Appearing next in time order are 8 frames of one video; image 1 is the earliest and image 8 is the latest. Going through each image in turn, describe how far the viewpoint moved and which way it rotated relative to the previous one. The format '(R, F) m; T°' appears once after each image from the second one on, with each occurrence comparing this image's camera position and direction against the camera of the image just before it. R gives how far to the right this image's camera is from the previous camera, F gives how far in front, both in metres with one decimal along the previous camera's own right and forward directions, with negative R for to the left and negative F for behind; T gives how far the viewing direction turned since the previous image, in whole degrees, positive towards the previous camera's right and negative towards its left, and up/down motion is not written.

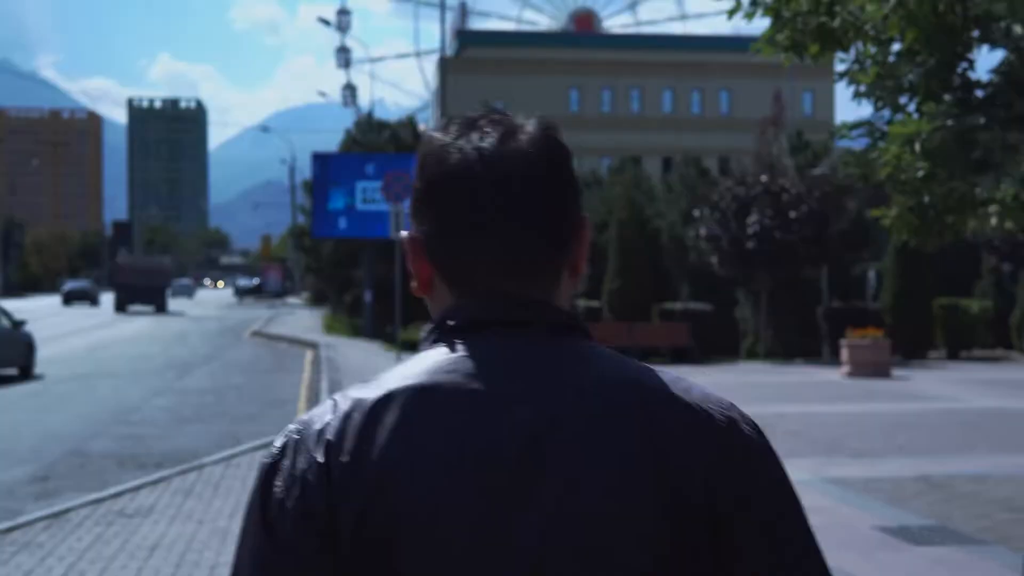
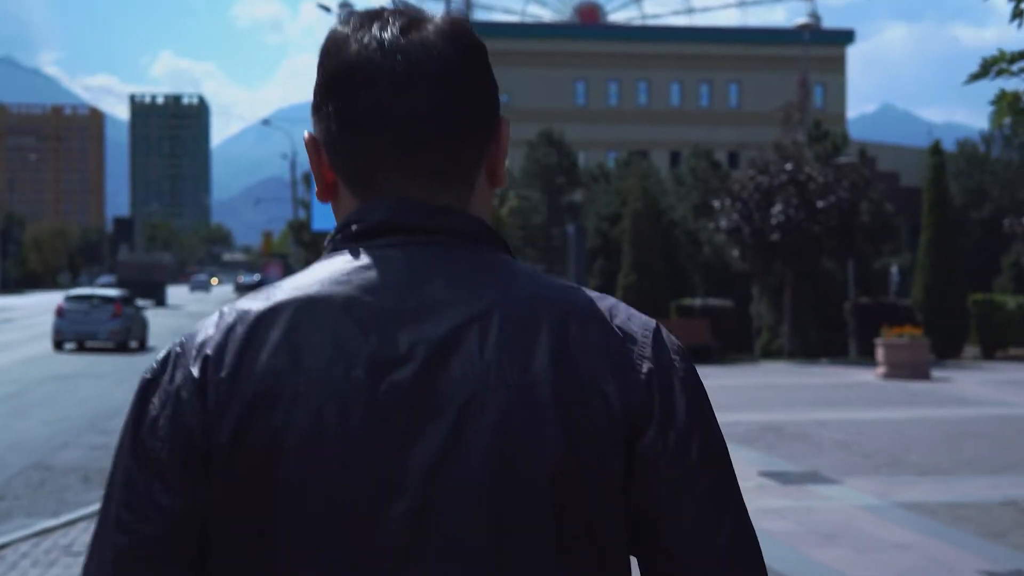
(-0.1, +1.5) m; 0°
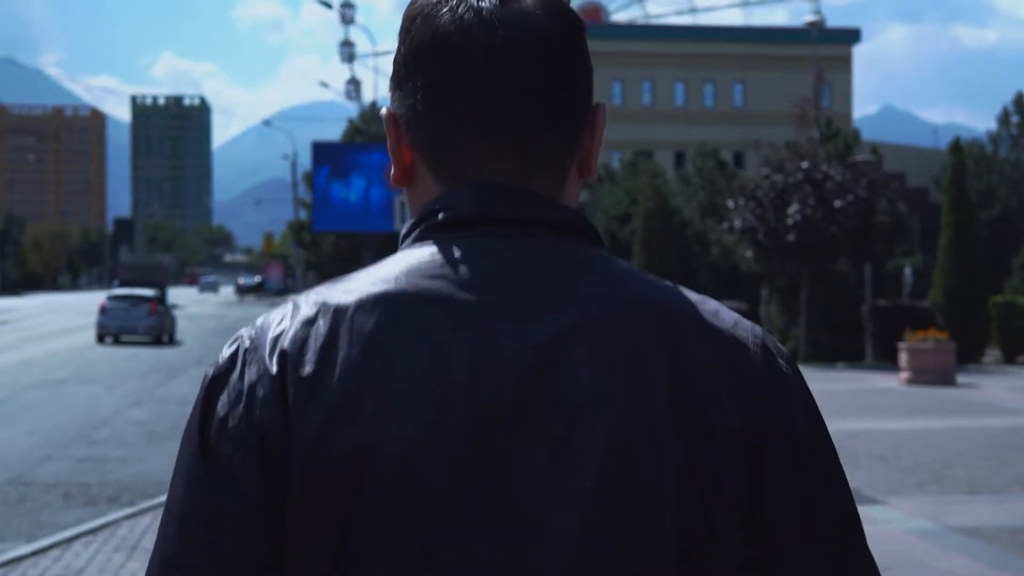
(-0.1, +0.8) m; 0°
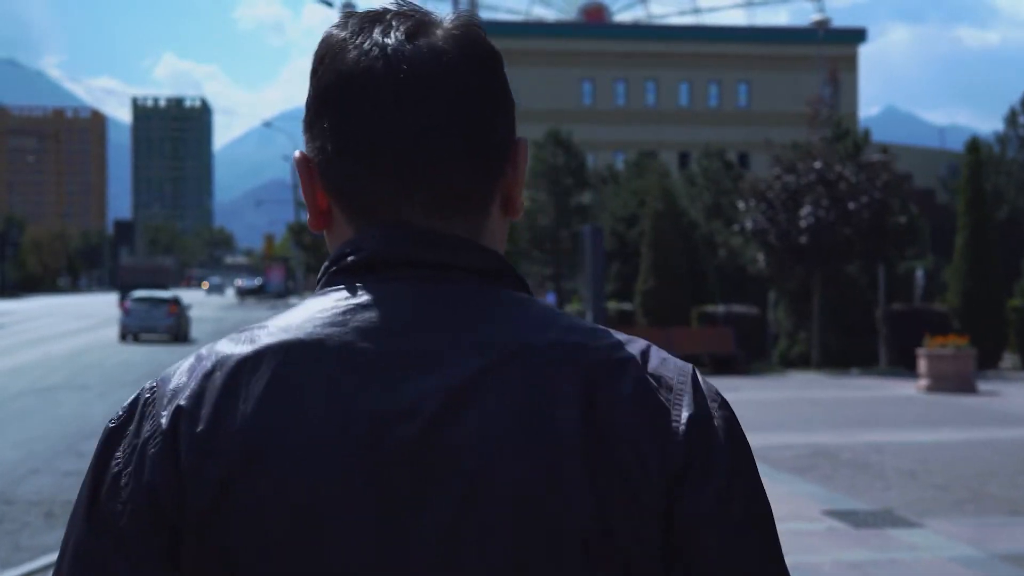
(-0.1, +0.6) m; 0°
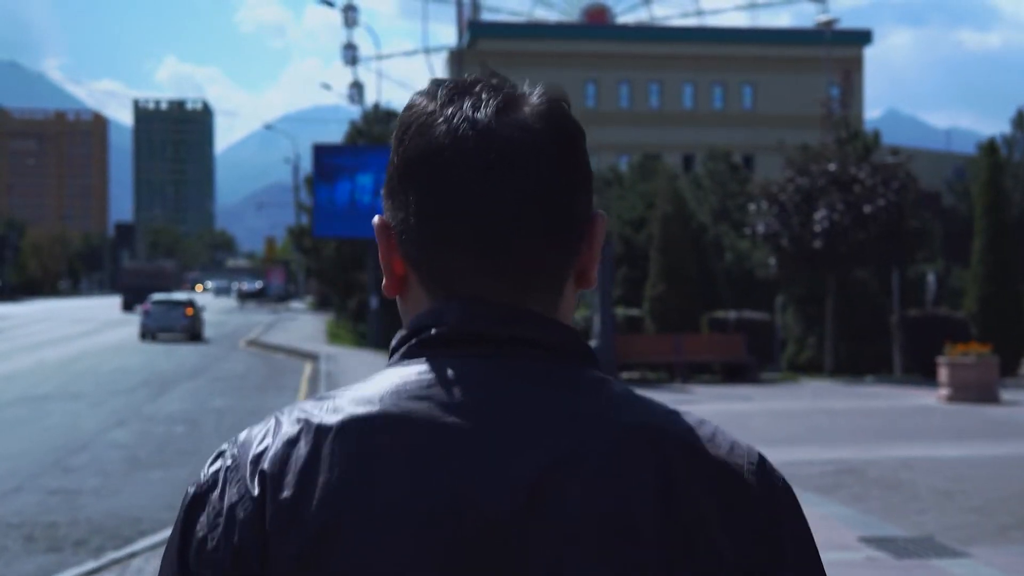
(-0.1, +0.6) m; 0°
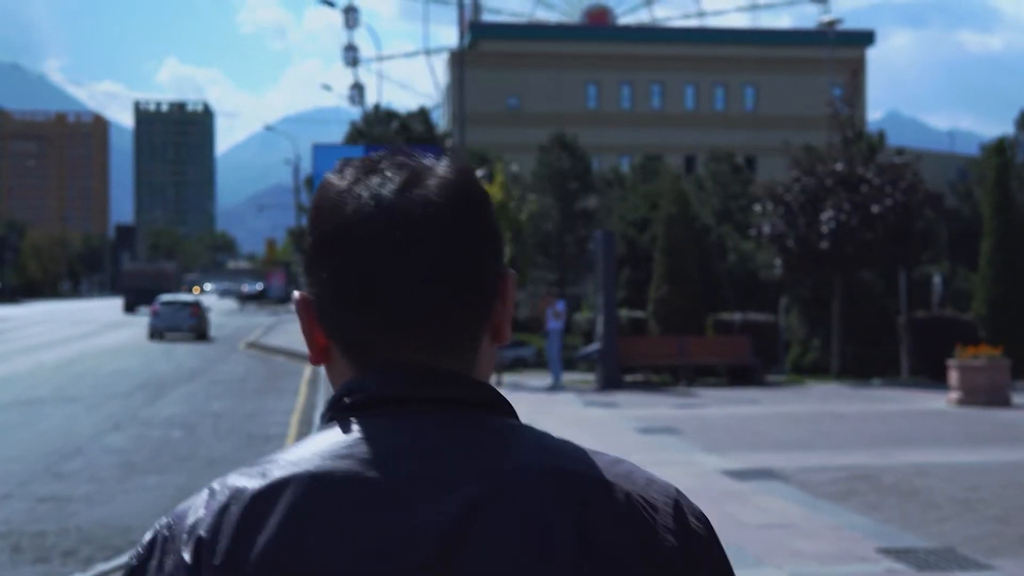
(0.0, +0.3) m; 0°
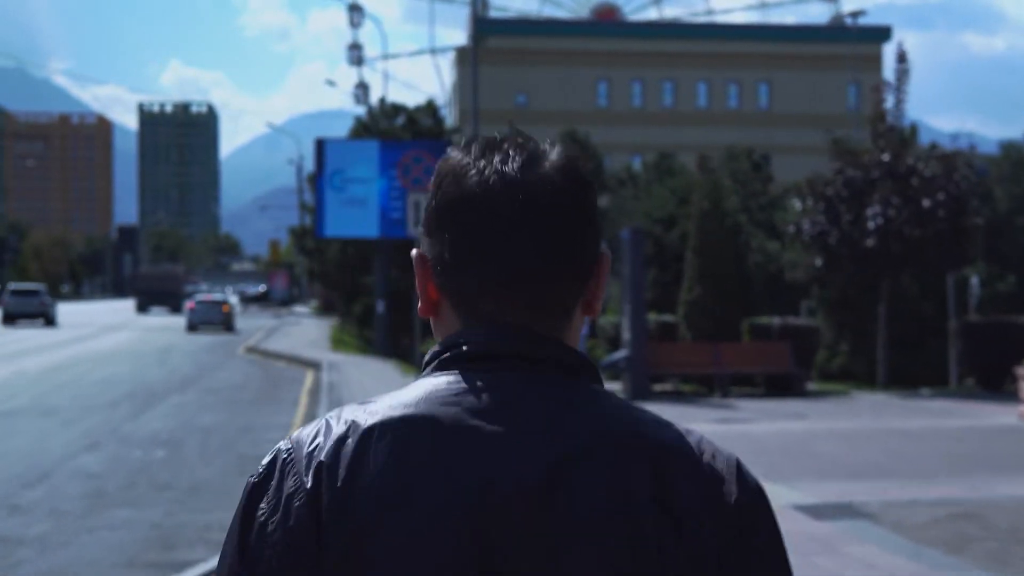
(-0.2, +1.8) m; 0°
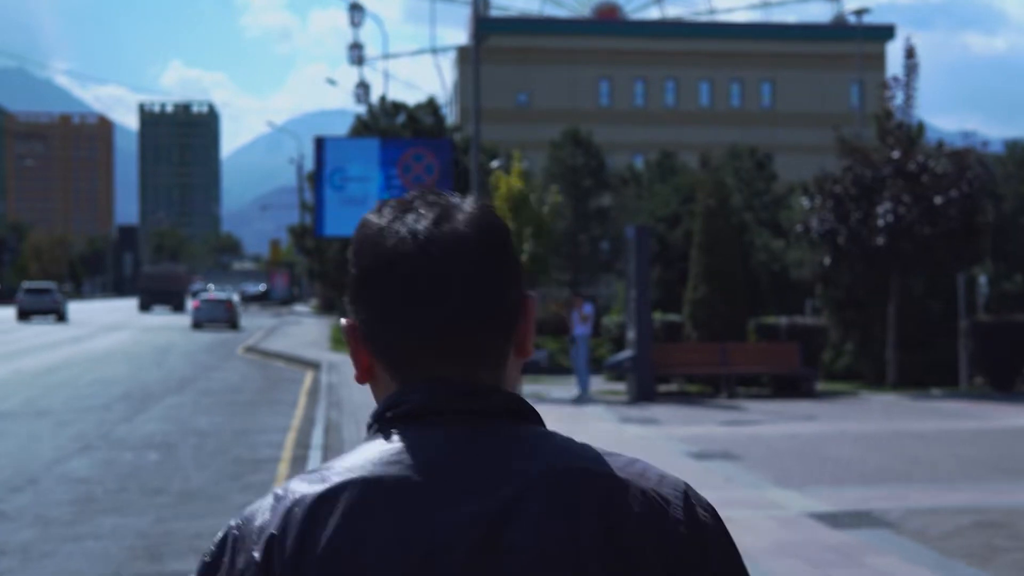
(0.0, +0.4) m; 0°
